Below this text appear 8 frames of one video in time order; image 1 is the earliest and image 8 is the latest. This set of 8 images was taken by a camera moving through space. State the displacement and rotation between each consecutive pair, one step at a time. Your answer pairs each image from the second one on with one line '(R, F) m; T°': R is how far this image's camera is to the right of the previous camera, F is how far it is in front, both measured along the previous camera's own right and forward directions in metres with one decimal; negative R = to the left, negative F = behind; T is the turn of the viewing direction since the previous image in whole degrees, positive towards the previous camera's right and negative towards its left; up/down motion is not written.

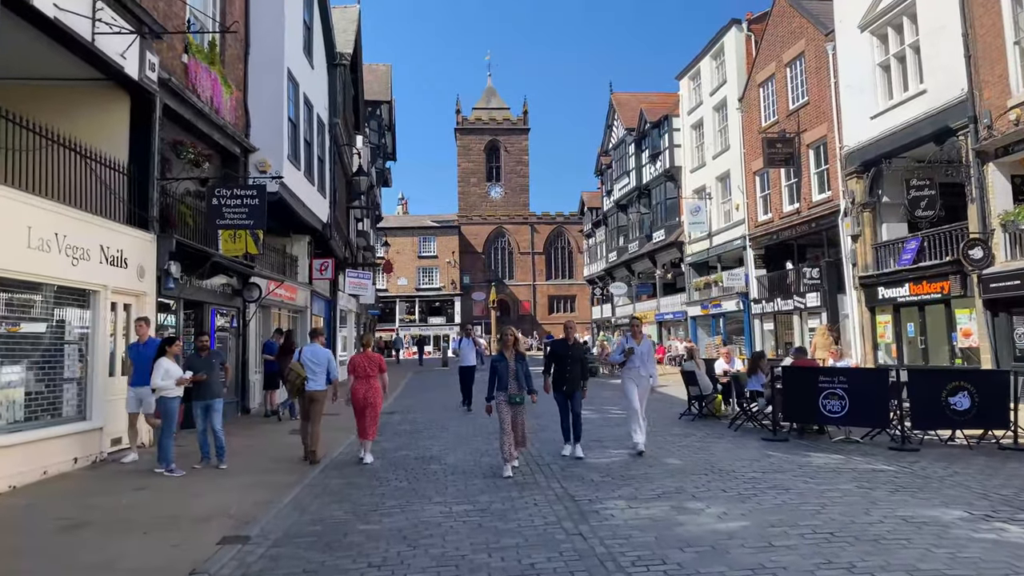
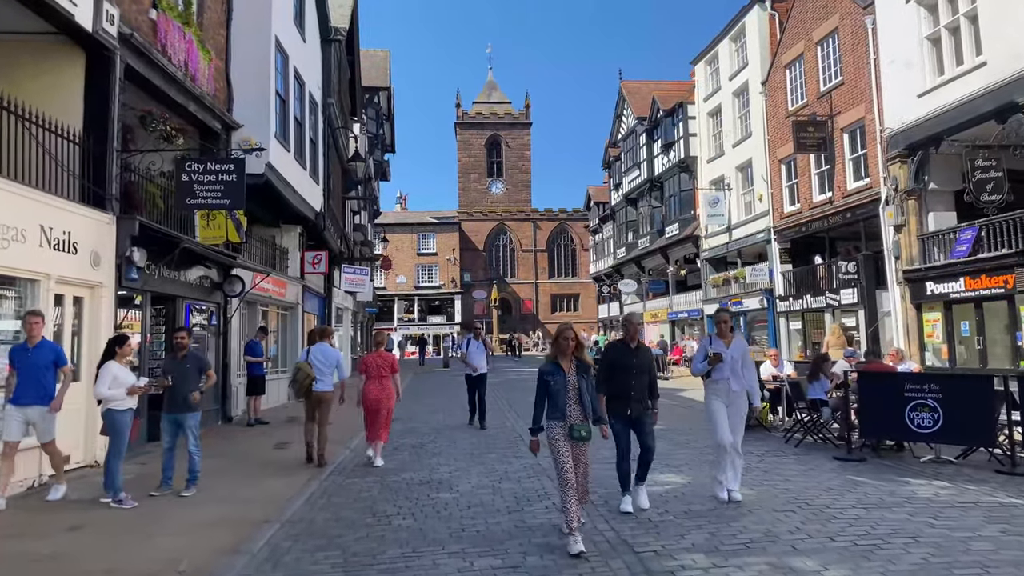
(-0.2, +1.7) m; 0°
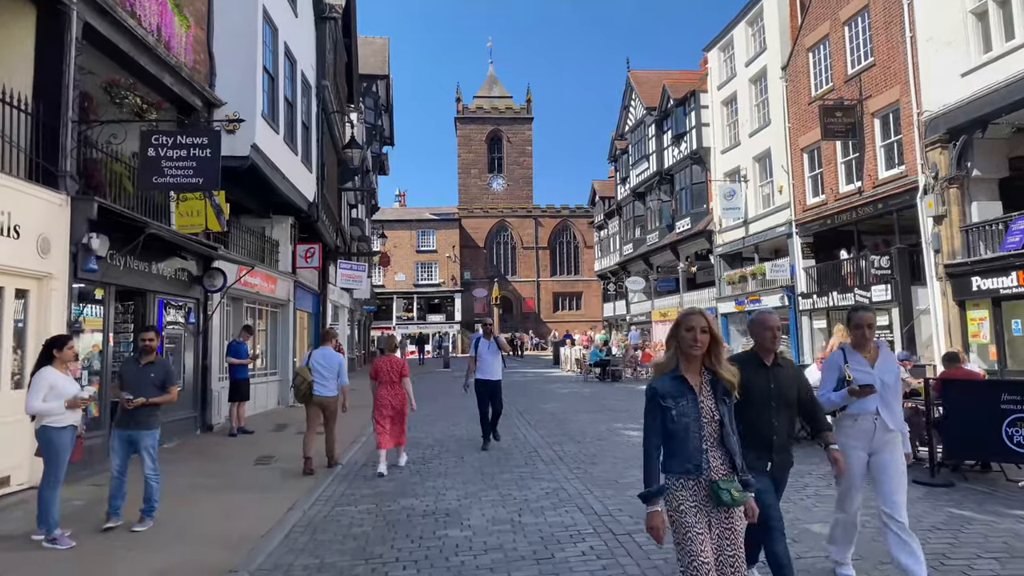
(-0.2, +1.3) m; 0°
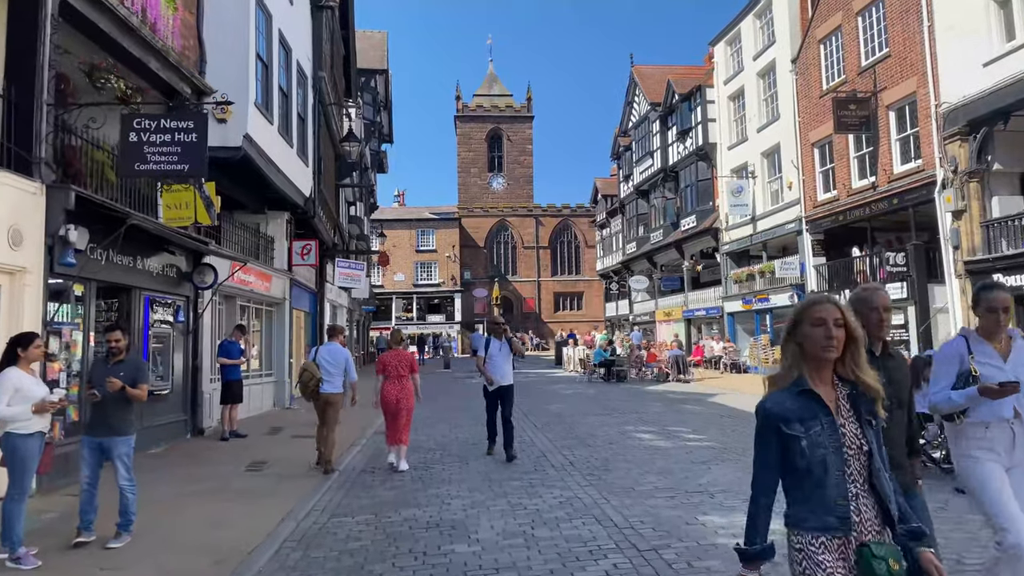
(-0.1, +0.6) m; 0°
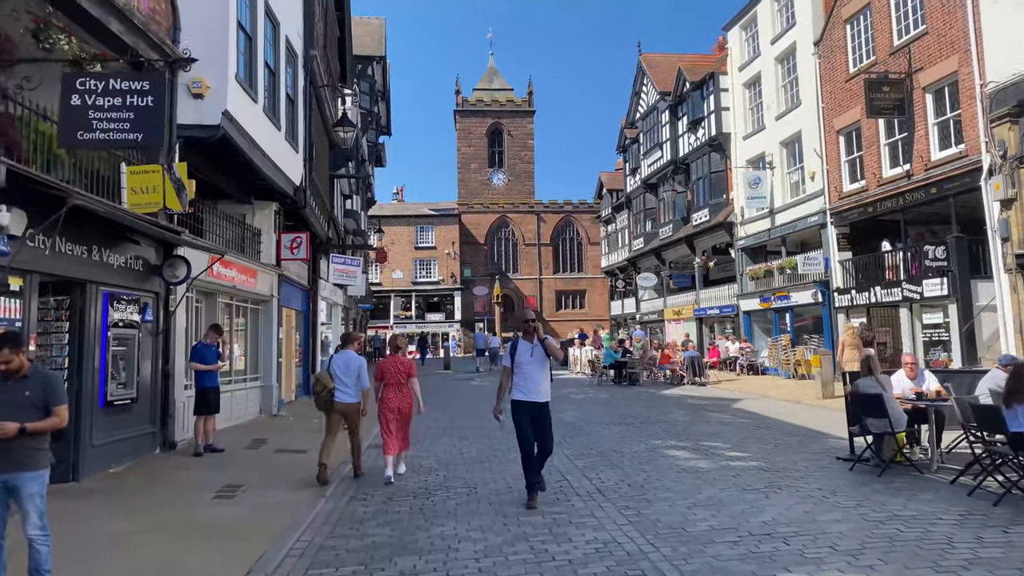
(-0.1, +1.3) m; 0°
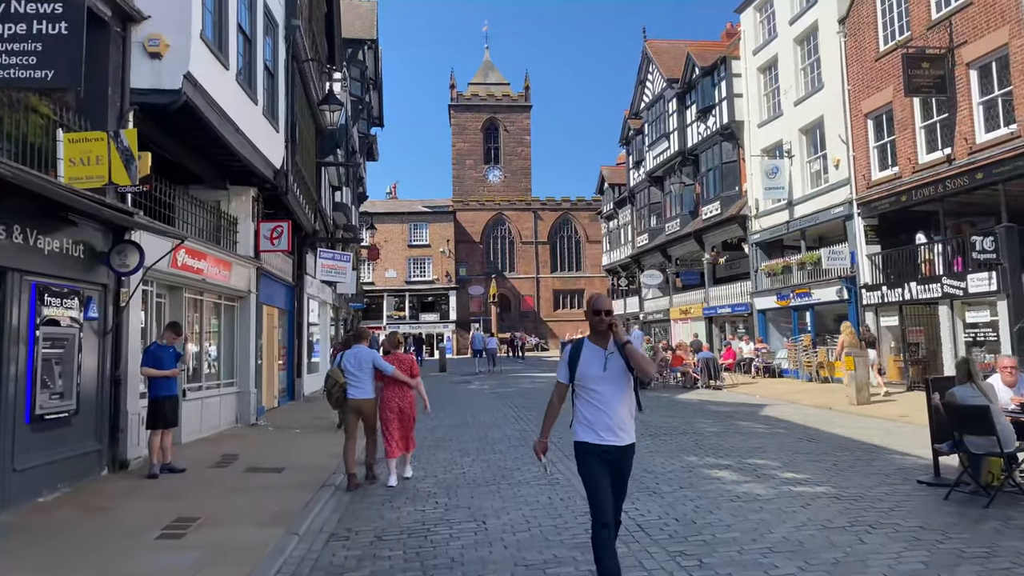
(-0.1, +1.5) m; 0°
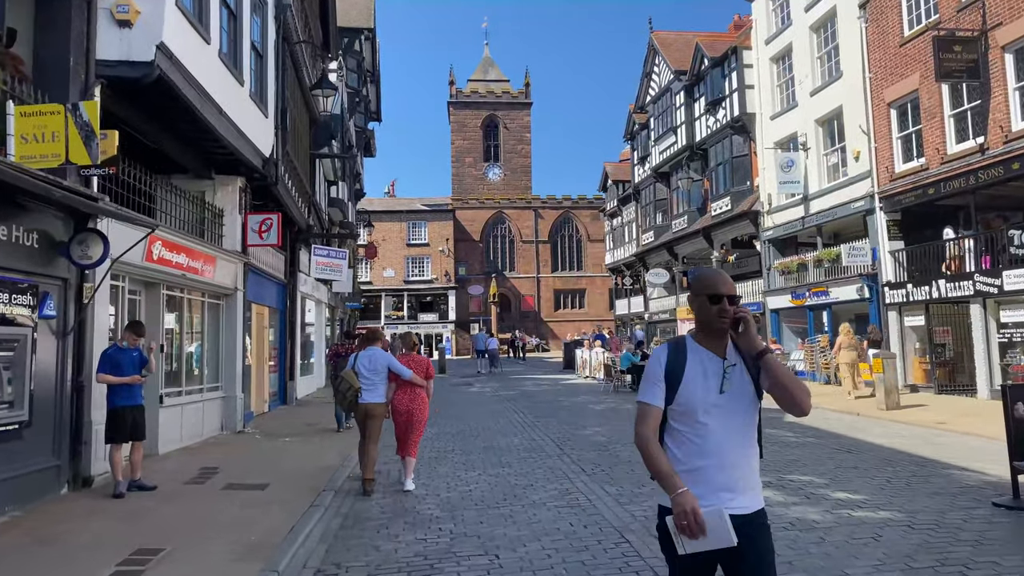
(-0.1, +0.9) m; 0°
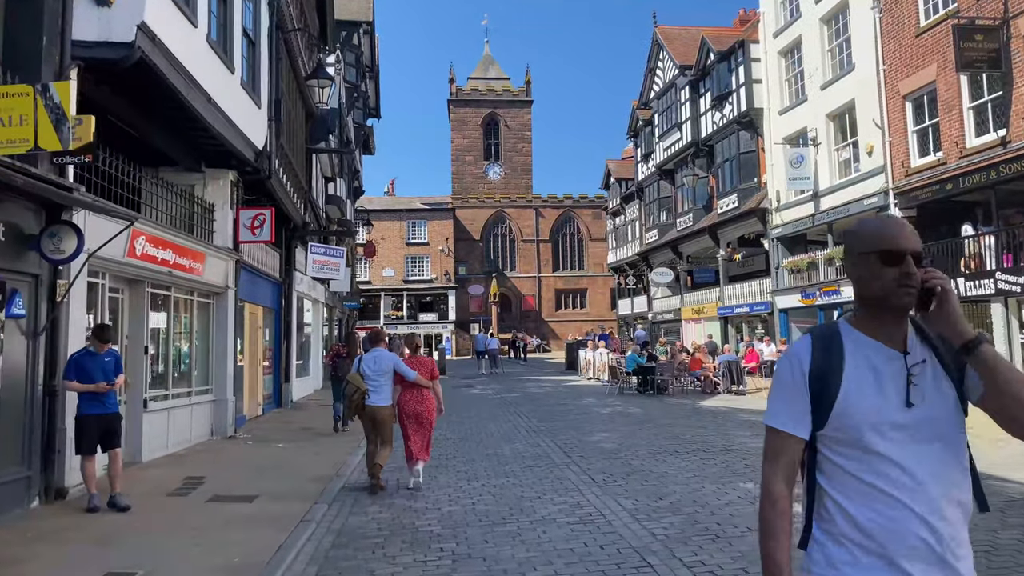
(0.0, +0.6) m; 0°
